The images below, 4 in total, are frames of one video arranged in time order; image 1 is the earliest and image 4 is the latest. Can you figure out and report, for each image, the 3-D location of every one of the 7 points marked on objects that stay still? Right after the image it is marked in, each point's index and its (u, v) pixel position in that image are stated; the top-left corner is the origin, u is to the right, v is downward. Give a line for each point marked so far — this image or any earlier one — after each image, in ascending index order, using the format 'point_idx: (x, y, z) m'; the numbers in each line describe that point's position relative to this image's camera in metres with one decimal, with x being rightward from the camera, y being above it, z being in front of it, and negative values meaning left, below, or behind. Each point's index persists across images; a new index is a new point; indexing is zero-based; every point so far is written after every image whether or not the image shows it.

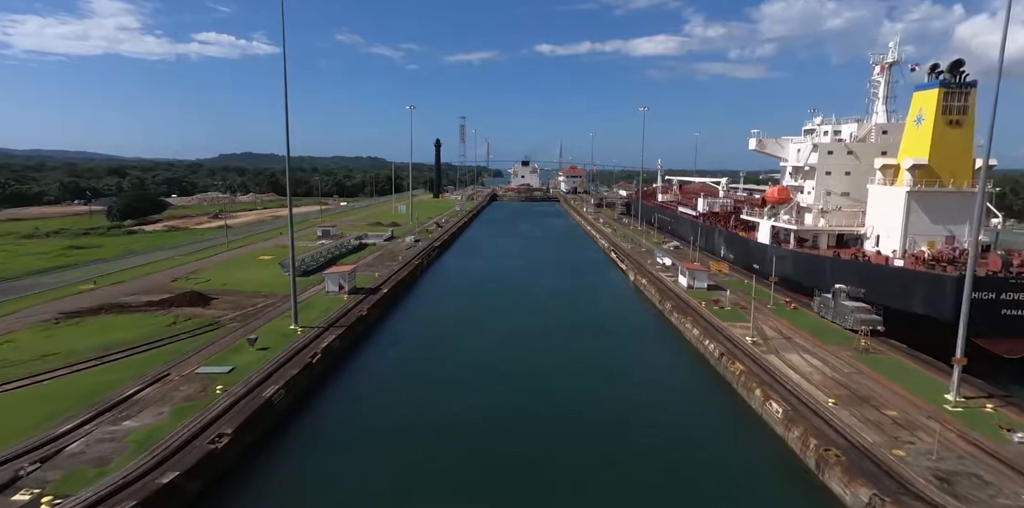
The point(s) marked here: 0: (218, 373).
0: (-8.3, -3.4, +16.4) m
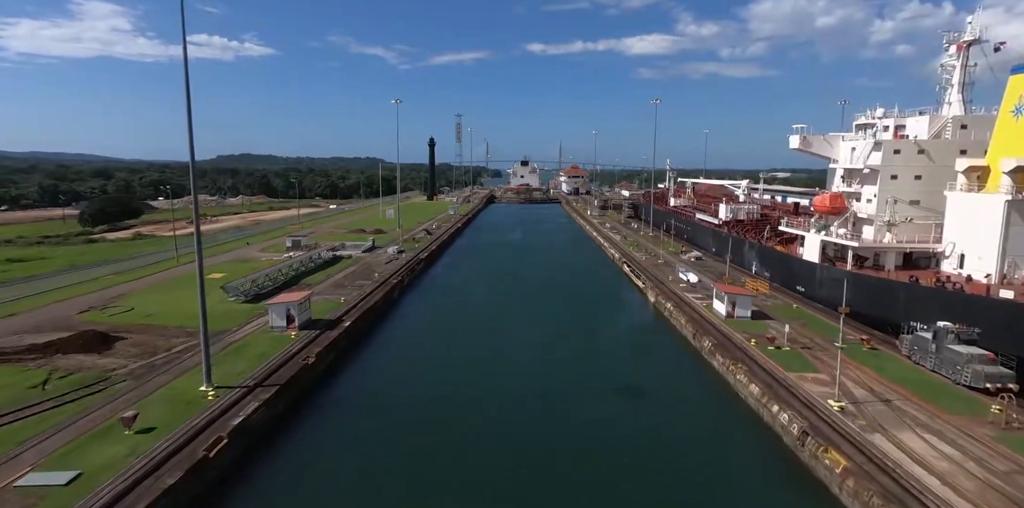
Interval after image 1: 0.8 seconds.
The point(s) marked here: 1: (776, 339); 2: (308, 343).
0: (-8.4, -4.2, +10.7) m
1: (+8.9, -2.9, +19.8) m
2: (-7.0, -3.0, +20.0) m
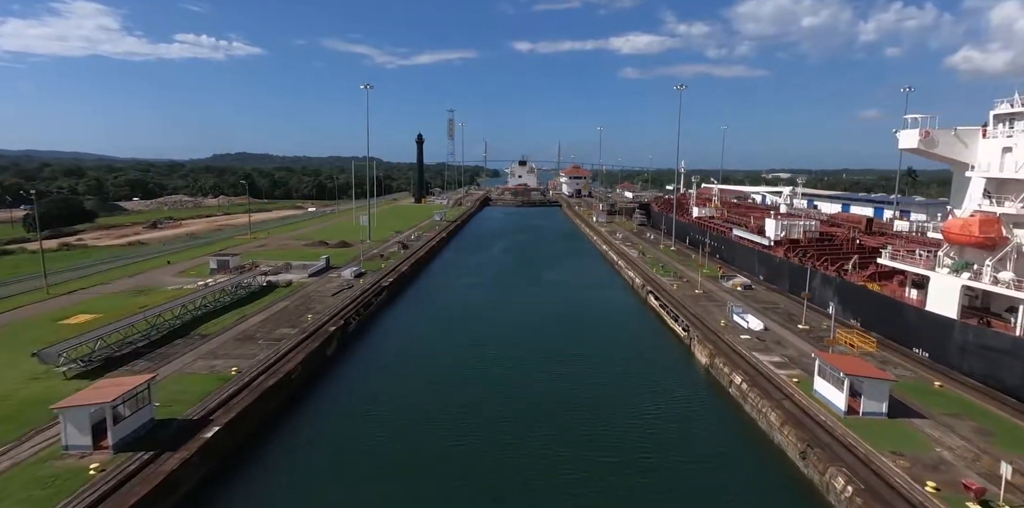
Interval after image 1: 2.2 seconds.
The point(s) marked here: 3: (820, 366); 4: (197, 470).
0: (-8.8, -5.5, +1.6) m
1: (+8.5, -4.3, +10.7) m
2: (-7.4, -4.3, +10.8) m
3: (+8.2, -3.0, +15.7) m
4: (-6.6, -4.5, +12.3) m
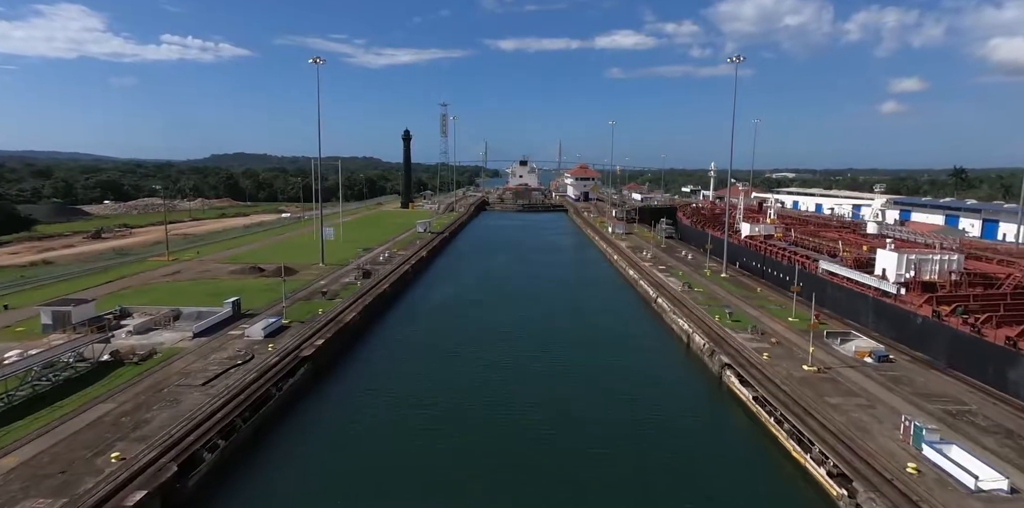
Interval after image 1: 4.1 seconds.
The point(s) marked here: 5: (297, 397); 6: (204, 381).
0: (-9.0, -7.1, -9.4) m
1: (+8.4, -5.9, -0.3) m
2: (-7.5, -6.0, -0.2) m
3: (+8.1, -4.6, +4.7) m
4: (-6.7, -6.1, +1.3) m
5: (-6.4, -4.1, +17.6) m
6: (-8.5, -3.5, +16.3) m
